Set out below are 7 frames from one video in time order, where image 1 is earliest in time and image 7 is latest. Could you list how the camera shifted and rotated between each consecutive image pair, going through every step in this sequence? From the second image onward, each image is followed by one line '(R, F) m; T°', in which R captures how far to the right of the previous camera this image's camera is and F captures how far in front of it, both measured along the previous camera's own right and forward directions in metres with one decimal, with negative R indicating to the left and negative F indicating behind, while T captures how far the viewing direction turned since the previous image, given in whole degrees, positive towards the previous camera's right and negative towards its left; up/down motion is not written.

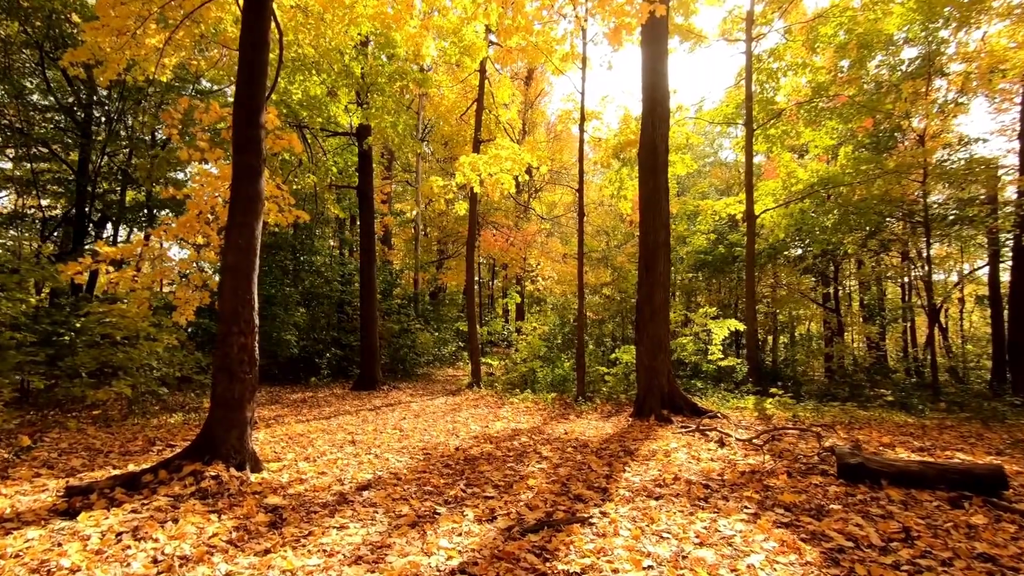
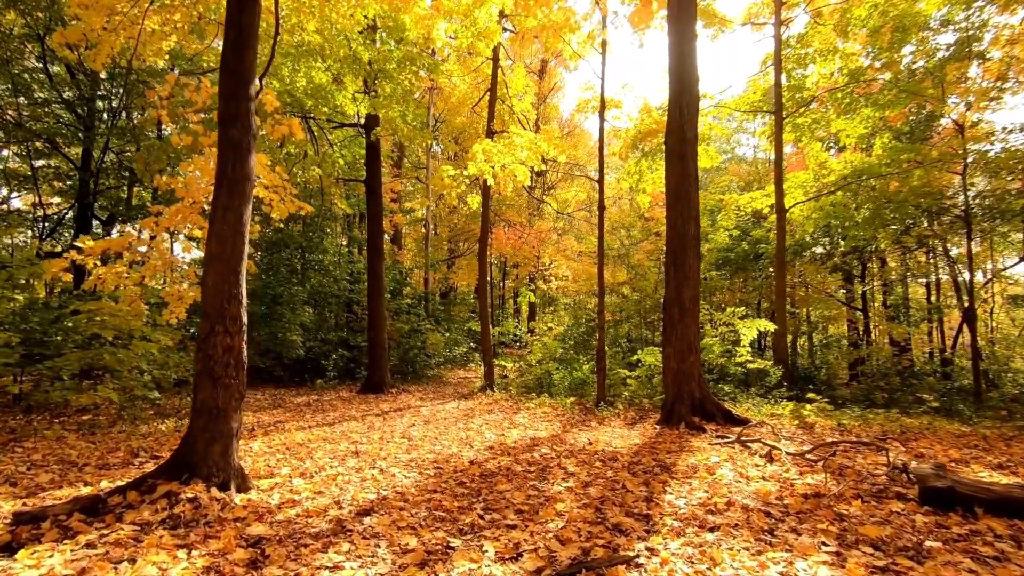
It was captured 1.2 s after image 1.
(-0.1, +0.6) m; -1°
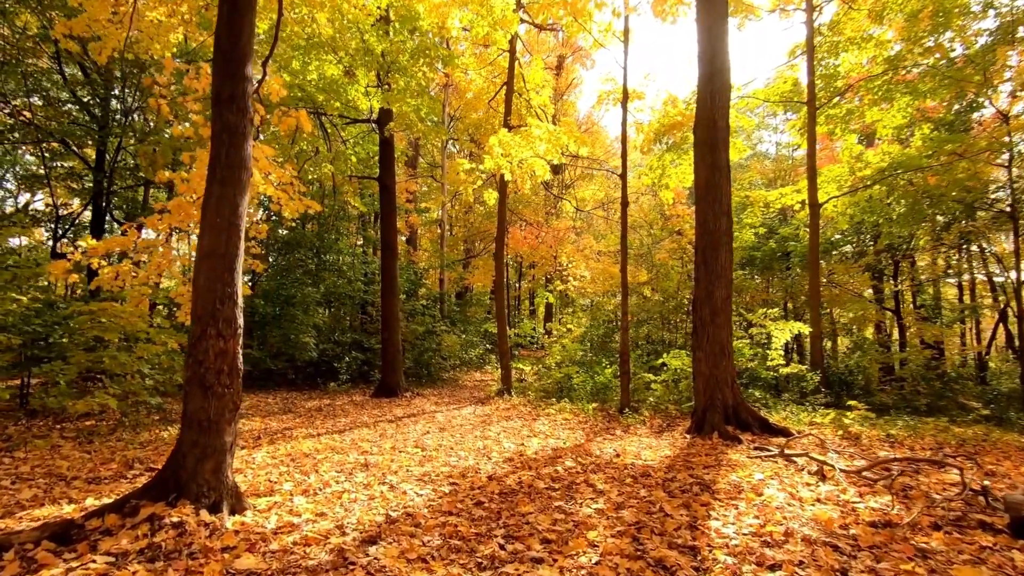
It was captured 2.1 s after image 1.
(-0.1, +0.4) m; -2°
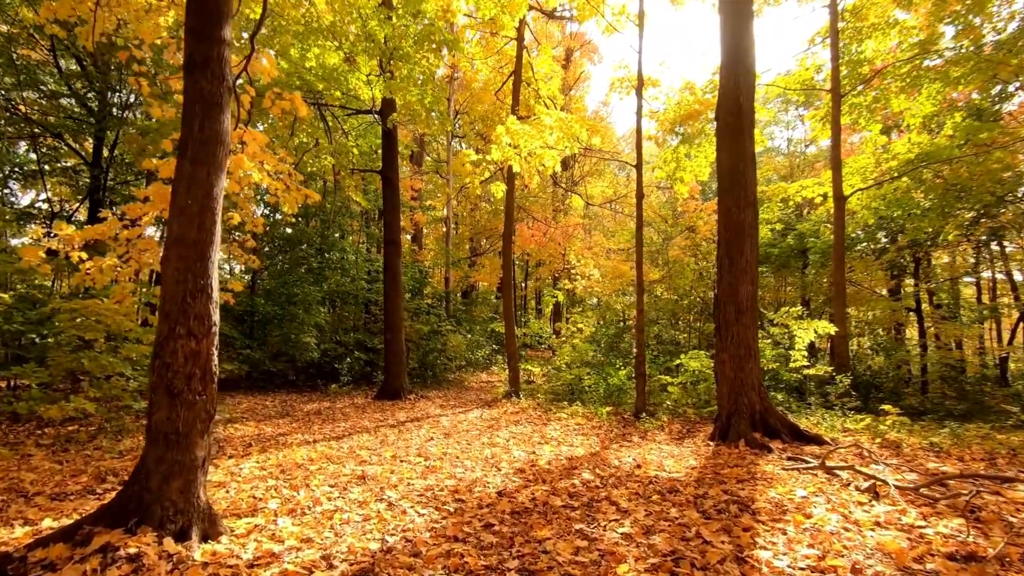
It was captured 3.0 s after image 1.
(-0.1, +0.5) m; -1°
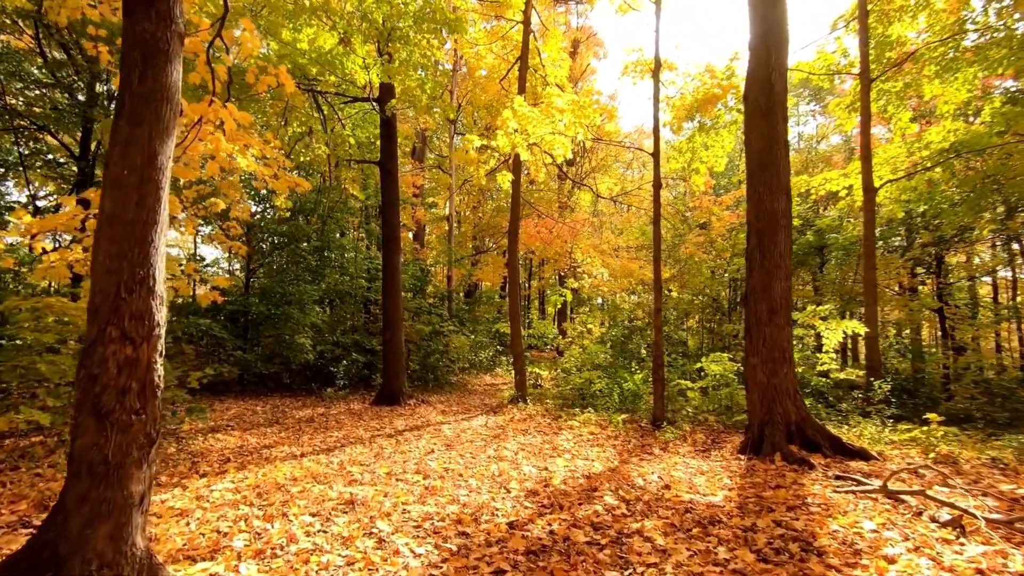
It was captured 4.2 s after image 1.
(-0.1, +0.6) m; 0°
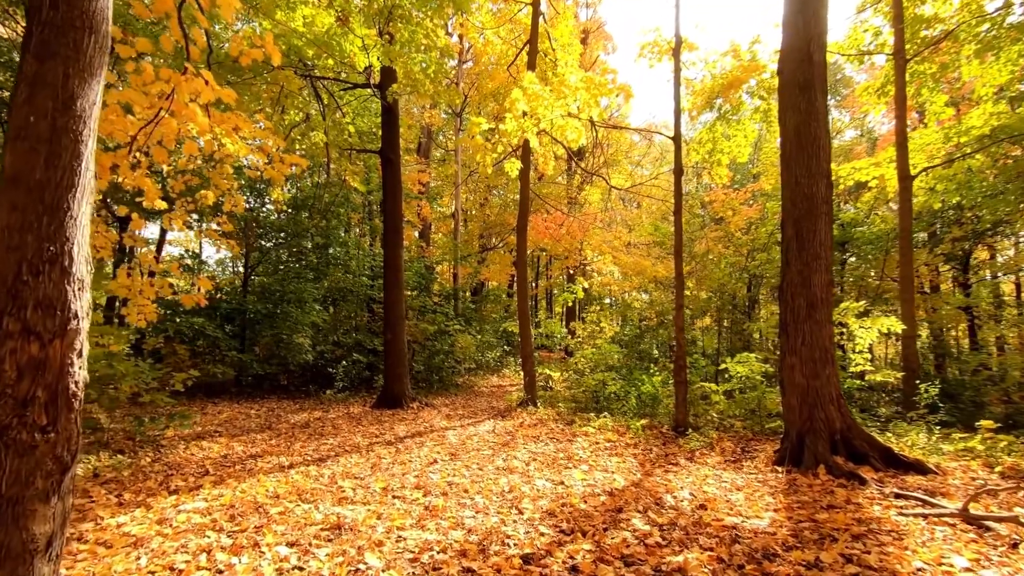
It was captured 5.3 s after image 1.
(0.0, +0.5) m; -1°
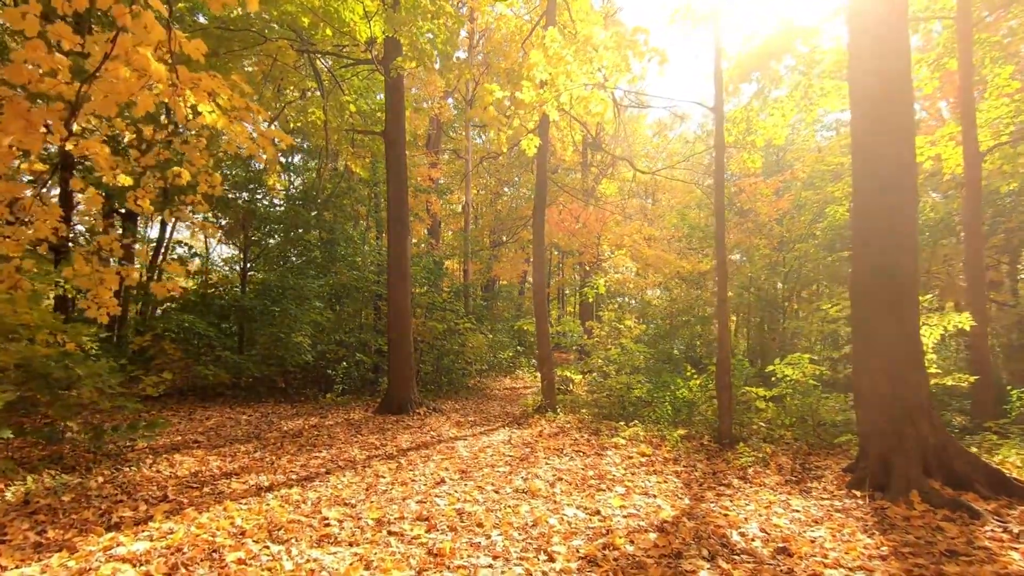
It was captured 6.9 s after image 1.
(-0.1, +0.8) m; -1°
